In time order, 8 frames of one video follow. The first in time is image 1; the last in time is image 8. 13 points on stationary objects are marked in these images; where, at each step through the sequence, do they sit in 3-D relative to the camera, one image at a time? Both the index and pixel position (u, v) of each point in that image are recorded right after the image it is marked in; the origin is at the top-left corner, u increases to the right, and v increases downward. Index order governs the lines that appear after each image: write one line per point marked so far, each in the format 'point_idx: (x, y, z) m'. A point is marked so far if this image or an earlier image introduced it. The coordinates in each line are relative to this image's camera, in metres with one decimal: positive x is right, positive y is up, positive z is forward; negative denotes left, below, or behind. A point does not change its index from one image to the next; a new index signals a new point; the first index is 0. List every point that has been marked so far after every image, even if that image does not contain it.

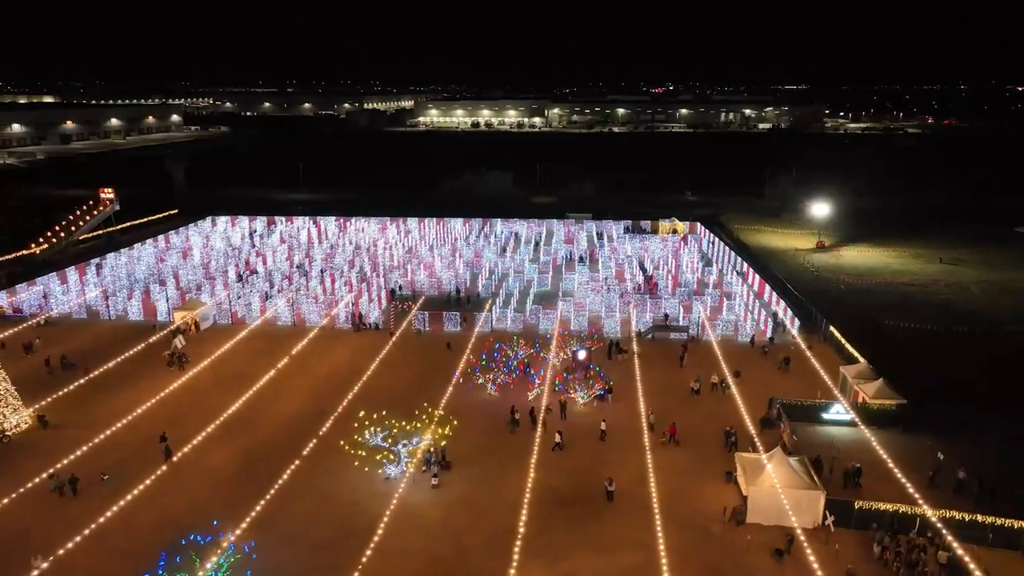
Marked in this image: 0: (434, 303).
0: (-2.3, -0.4, +18.2) m
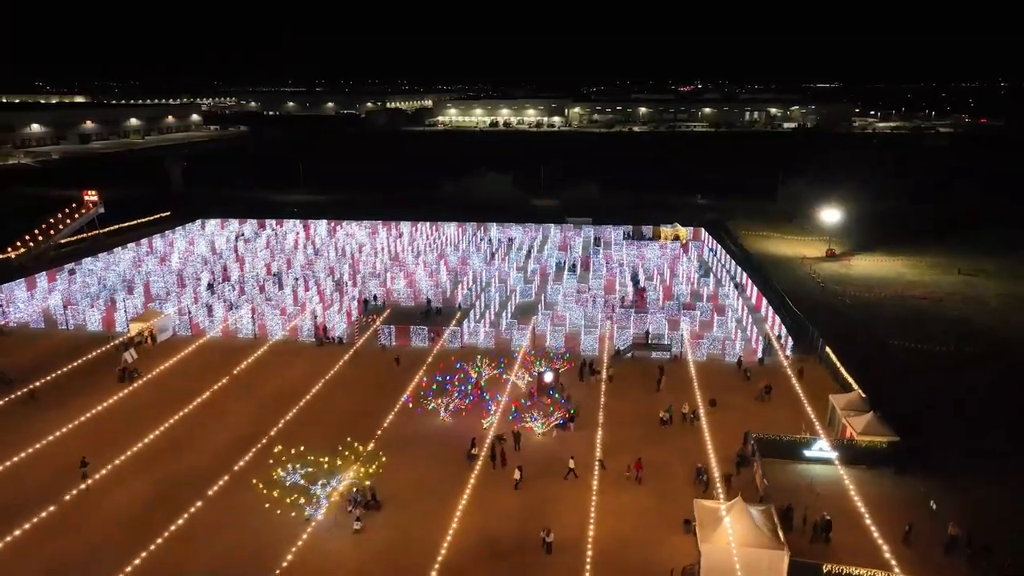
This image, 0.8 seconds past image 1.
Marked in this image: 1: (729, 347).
0: (-2.9, -0.7, +17.2) m
1: (+4.6, -1.3, +14.9) m
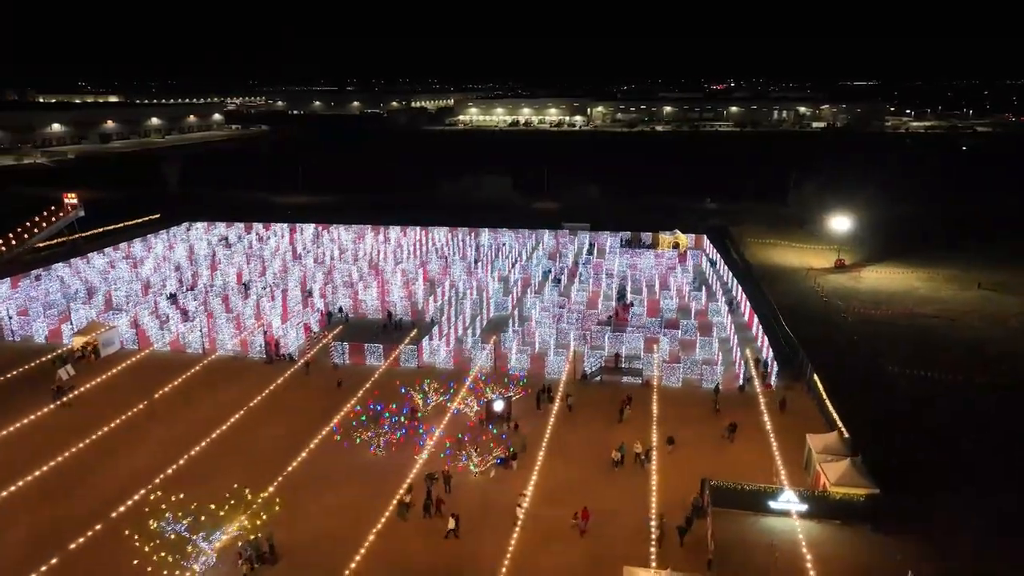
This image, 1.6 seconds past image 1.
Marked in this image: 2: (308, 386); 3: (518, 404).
0: (-3.6, -1.0, +16.2) m
1: (+3.8, -1.6, +13.5) m
2: (-4.0, -1.8, +13.6) m
3: (+0.1, -2.1, +12.4) m
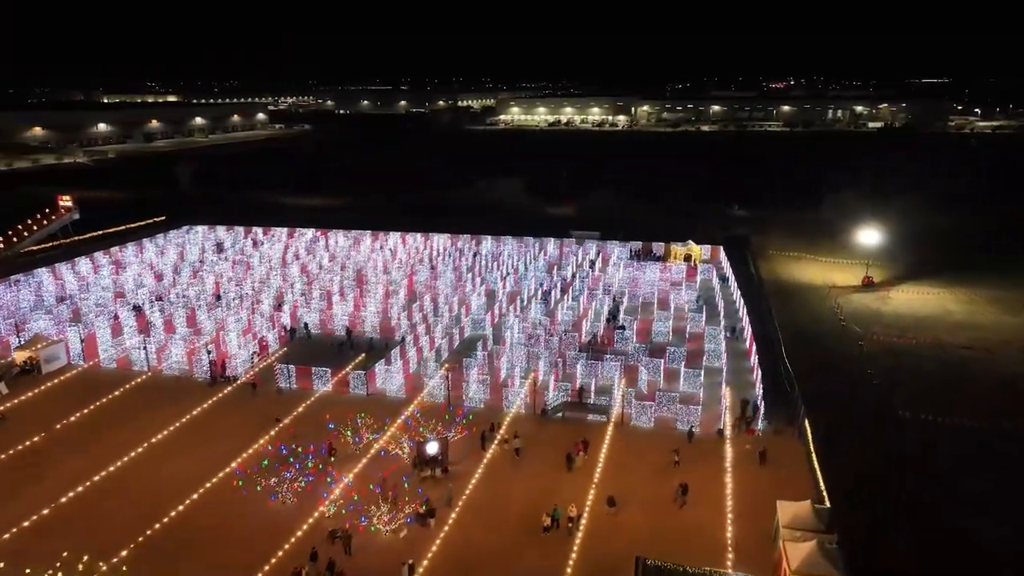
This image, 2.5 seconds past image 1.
0: (-4.3, -1.4, +15.0) m
1: (+2.9, -2.1, +11.9) m
2: (-4.8, -2.1, +12.5) m
3: (-0.9, -2.5, +11.0) m
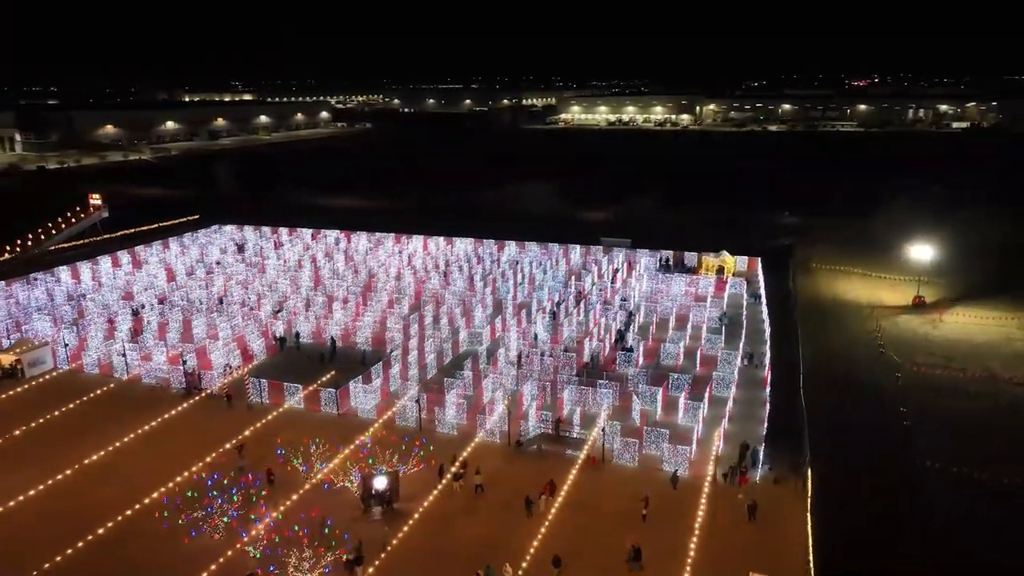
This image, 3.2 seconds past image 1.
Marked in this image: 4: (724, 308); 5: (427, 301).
0: (-4.5, -1.6, +14.4) m
1: (+2.4, -2.5, +10.6) m
2: (-5.2, -2.3, +11.9) m
3: (-1.4, -2.7, +10.1) m
4: (+5.5, -0.5, +18.1) m
5: (-2.2, -0.3, +18.7) m
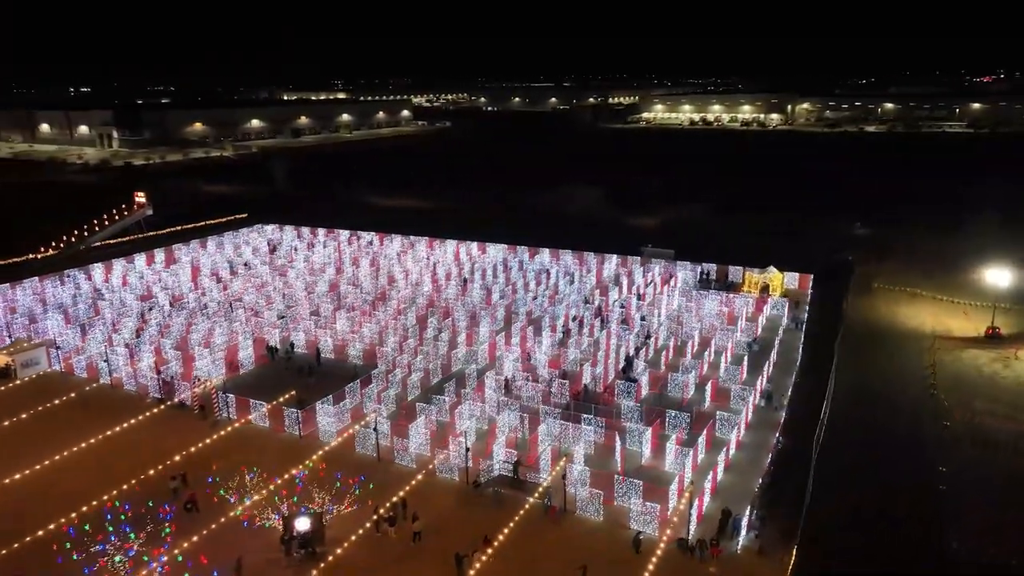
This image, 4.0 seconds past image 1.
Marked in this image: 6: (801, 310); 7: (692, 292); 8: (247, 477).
0: (-4.6, -1.7, +13.8) m
1: (+1.7, -2.9, +9.2) m
2: (-5.7, -2.5, +11.5) m
3: (-2.2, -3.0, +9.1) m
4: (+5.7, -1.1, +16.2) m
5: (-1.9, -0.6, +17.8) m
6: (+7.5, -0.5, +18.1) m
7: (+4.8, -0.1, +18.6) m
8: (-3.7, -2.6, +9.9) m
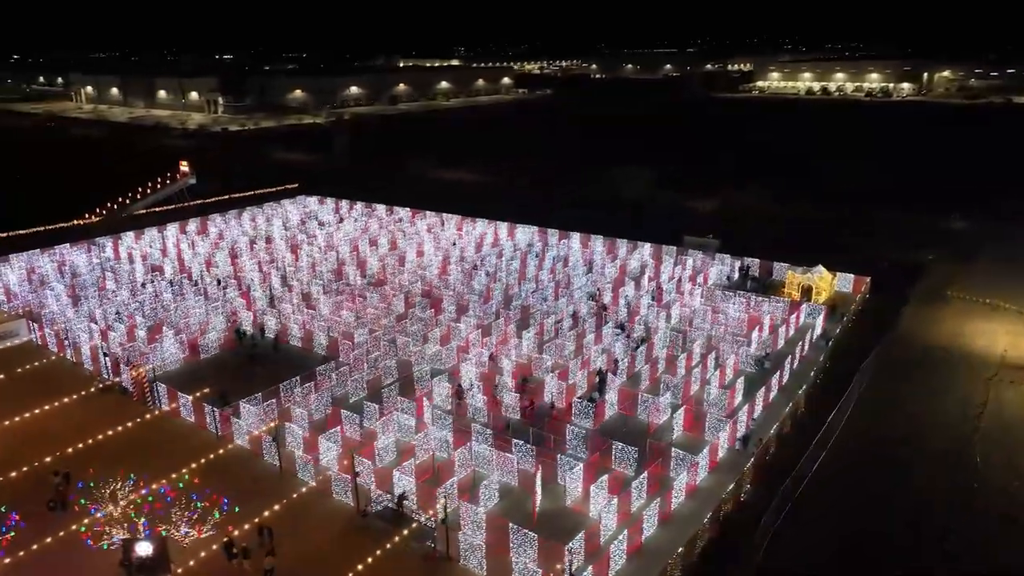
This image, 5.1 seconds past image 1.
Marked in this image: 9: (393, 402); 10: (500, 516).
0: (-5.4, -1.4, +13.1) m
1: (+0.1, -3.1, +7.7) m
2: (-6.8, -2.2, +11.1) m
3: (-3.7, -3.0, +8.2) m
4: (+5.2, -1.2, +13.9) m
5: (-1.9, -0.3, +16.6) m
6: (+7.3, -0.6, +15.5) m
7: (+4.8, -0.1, +16.4) m
8: (-5.1, -2.6, +9.2) m
9: (-1.9, -1.9, +11.6) m
10: (+0.1, -2.9, +9.0) m
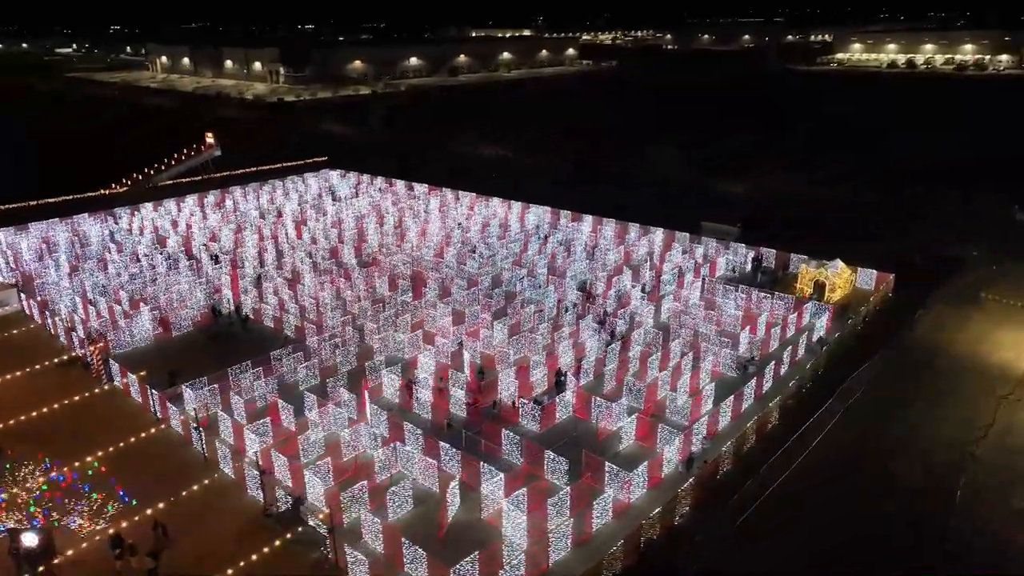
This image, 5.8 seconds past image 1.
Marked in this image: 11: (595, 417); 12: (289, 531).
0: (-6.0, -1.1, +13.0) m
1: (-1.1, -3.1, +7.1) m
2: (-7.7, -1.9, +11.1) m
3: (-4.9, -2.9, +8.1) m
4: (+4.6, -1.1, +12.8) m
5: (-2.2, +0.1, +16.1) m
6: (+6.9, -0.6, +14.1) m
7: (+4.5, +0.1, +15.2) m
8: (-6.1, -2.3, +9.1) m
9: (-2.7, -1.7, +11.2) m
10: (-1.0, -2.8, +8.5) m
11: (+1.2, -2.0, +10.5) m
12: (-2.3, -2.9, +8.1) m
